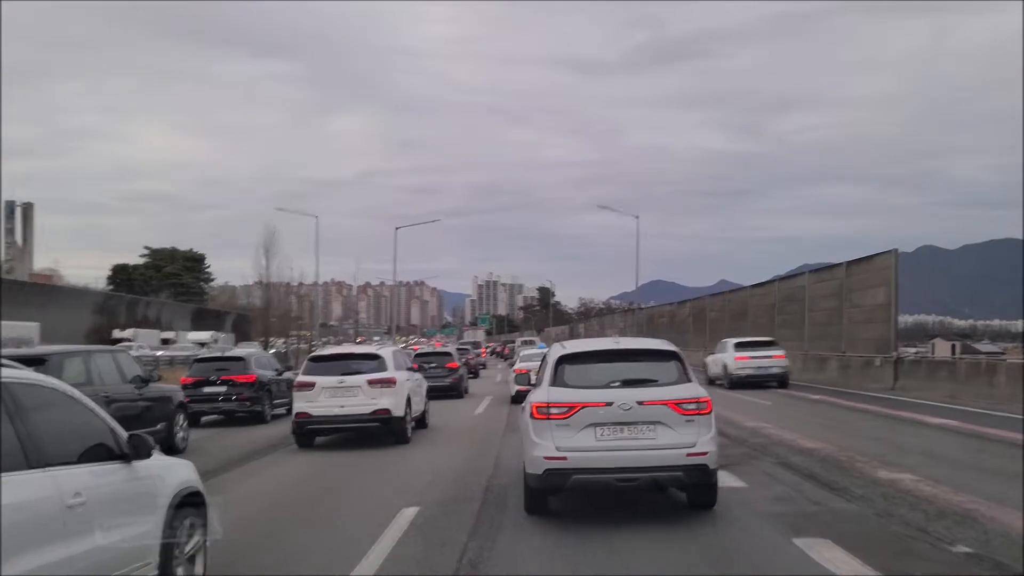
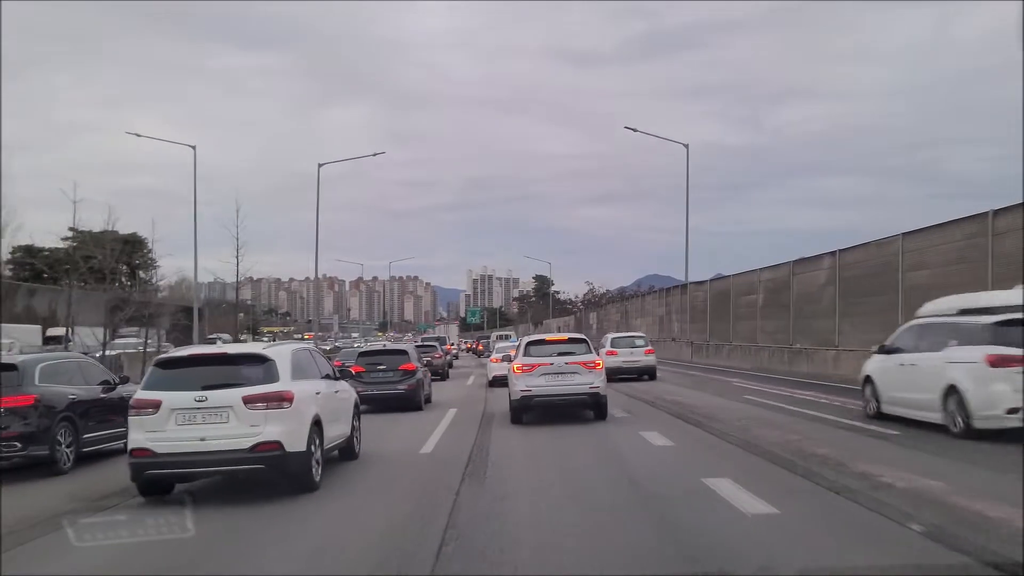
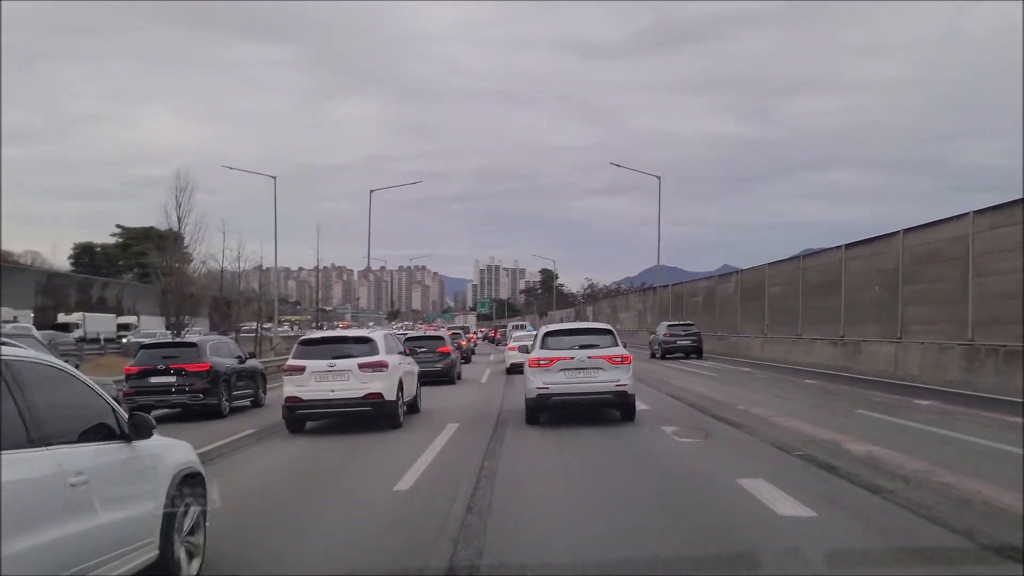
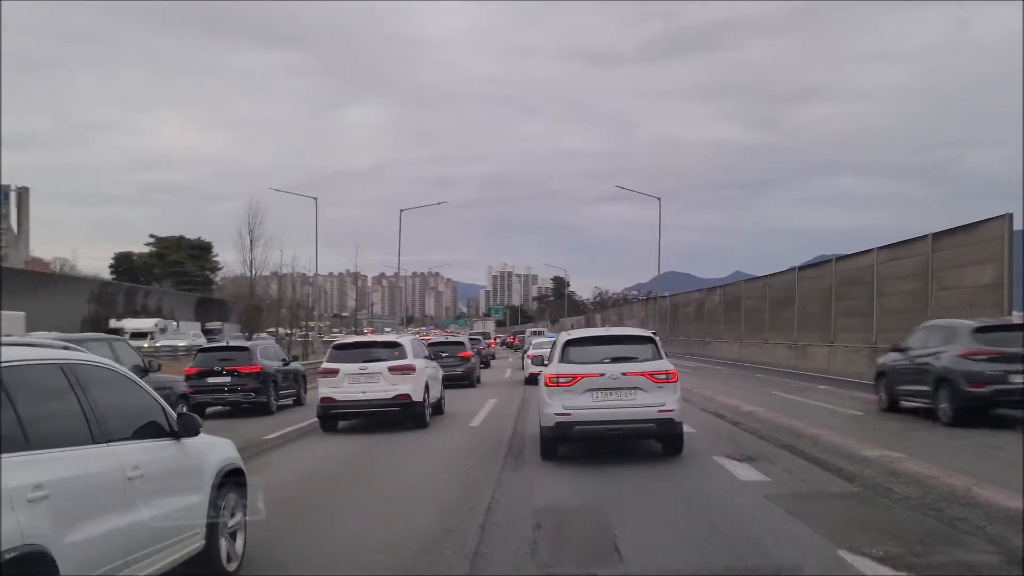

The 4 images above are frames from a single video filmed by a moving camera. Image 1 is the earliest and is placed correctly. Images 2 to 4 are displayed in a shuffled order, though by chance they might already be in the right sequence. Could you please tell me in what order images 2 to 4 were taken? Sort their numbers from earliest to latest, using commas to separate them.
4, 3, 2
